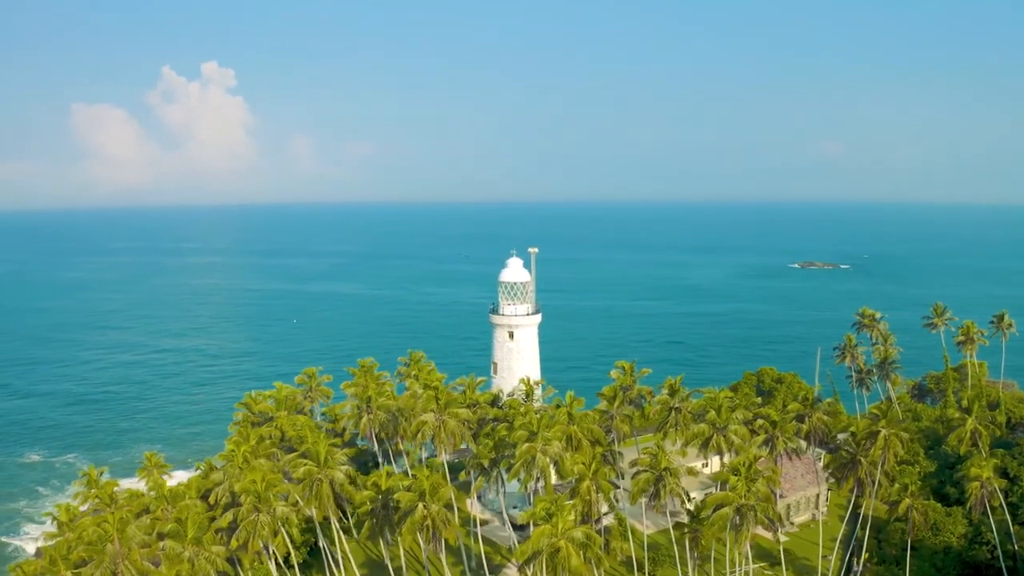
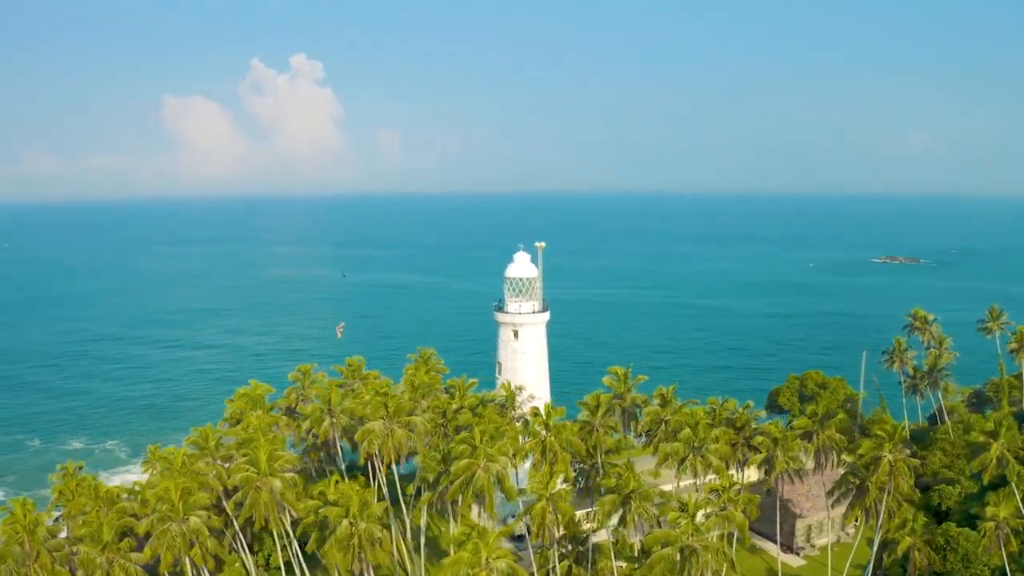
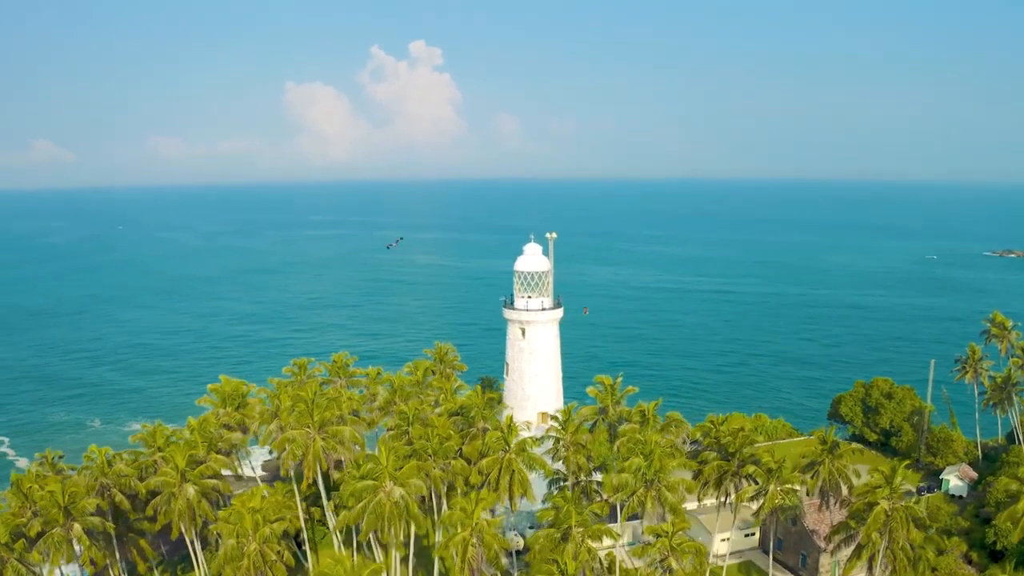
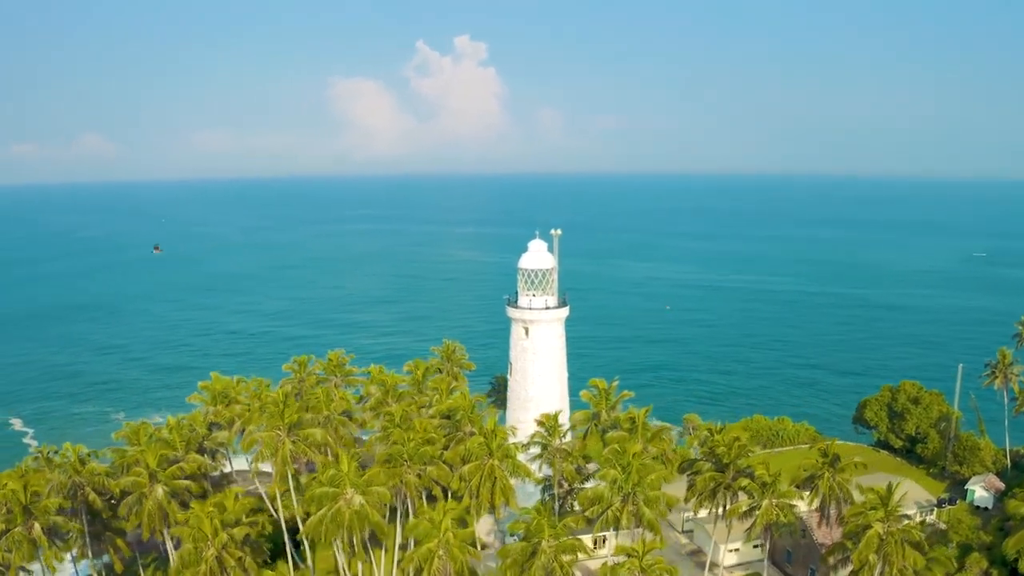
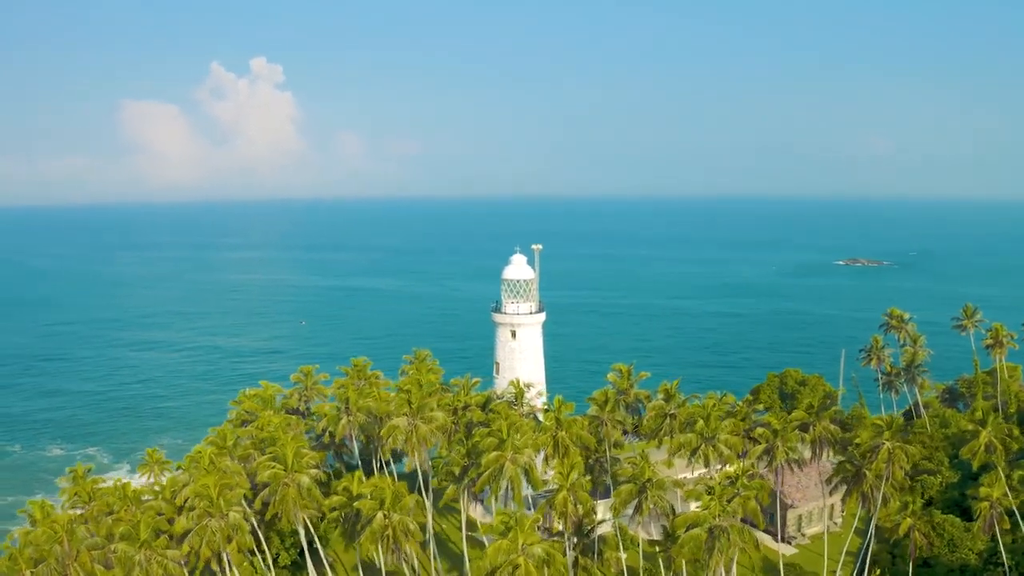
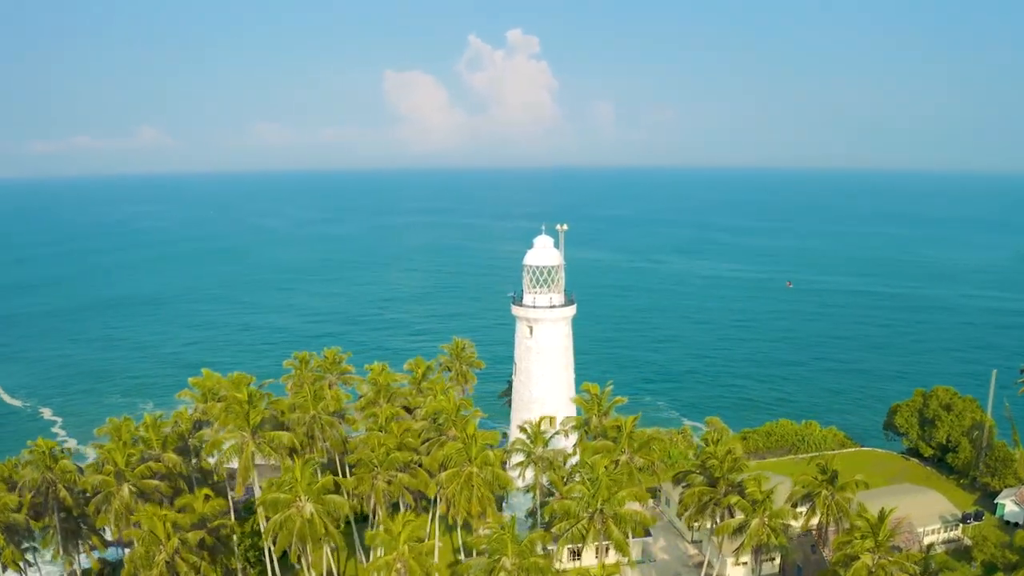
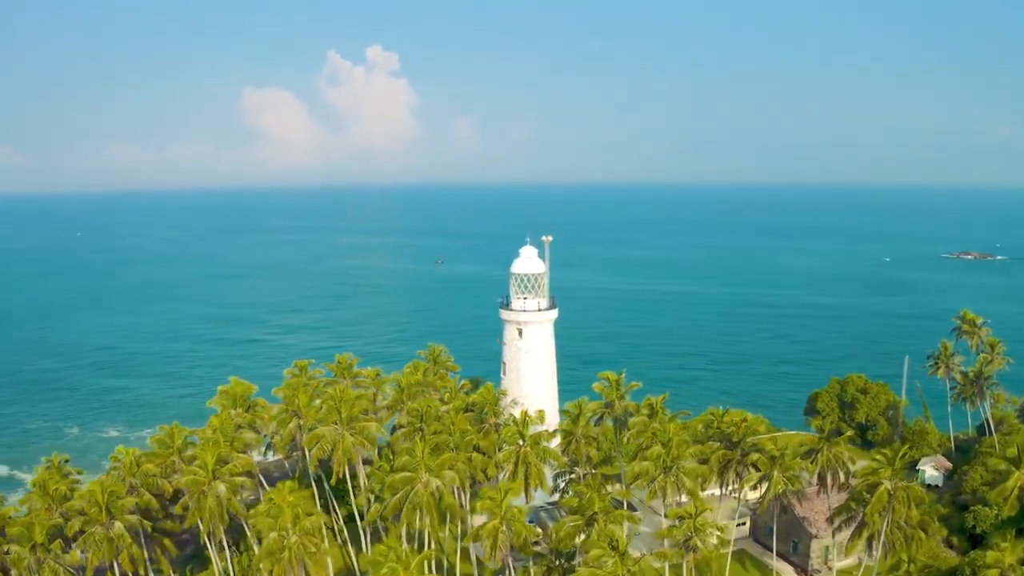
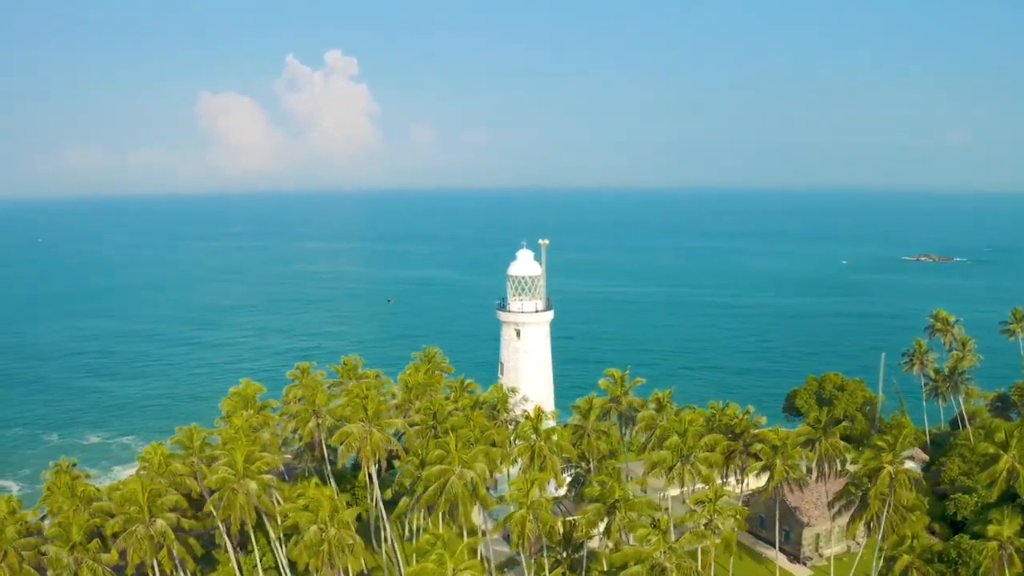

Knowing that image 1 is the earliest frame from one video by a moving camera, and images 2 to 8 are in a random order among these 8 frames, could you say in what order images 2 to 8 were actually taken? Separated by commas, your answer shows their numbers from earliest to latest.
5, 2, 8, 7, 3, 4, 6
